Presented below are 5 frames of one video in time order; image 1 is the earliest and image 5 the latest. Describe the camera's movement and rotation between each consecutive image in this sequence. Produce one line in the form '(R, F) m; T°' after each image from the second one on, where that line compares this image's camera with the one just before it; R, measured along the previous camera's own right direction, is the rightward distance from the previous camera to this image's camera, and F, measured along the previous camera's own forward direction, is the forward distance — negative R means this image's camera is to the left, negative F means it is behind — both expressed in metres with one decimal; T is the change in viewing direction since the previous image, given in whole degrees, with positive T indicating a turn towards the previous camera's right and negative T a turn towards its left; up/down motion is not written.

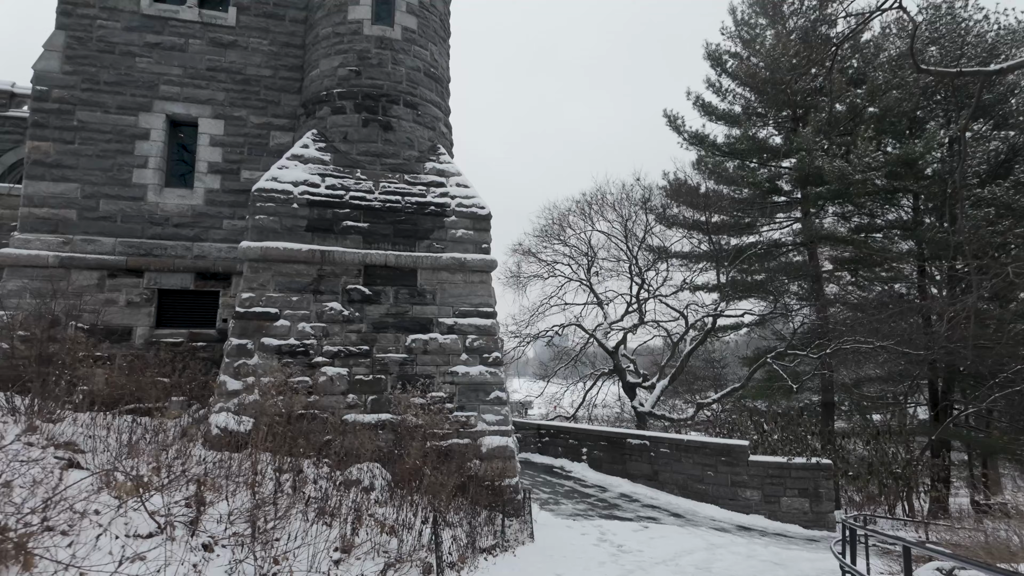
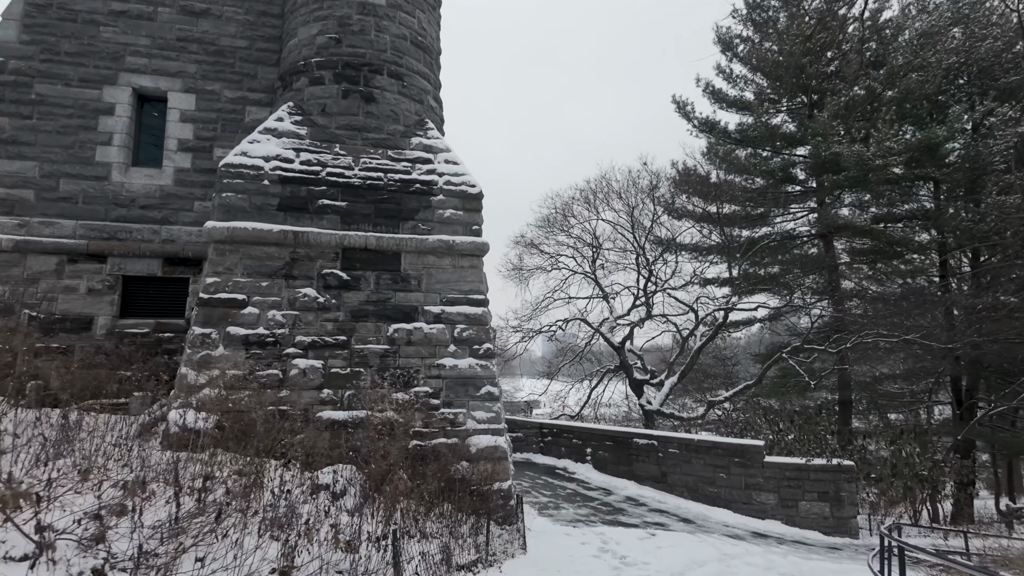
(+0.2, +0.6) m; -1°
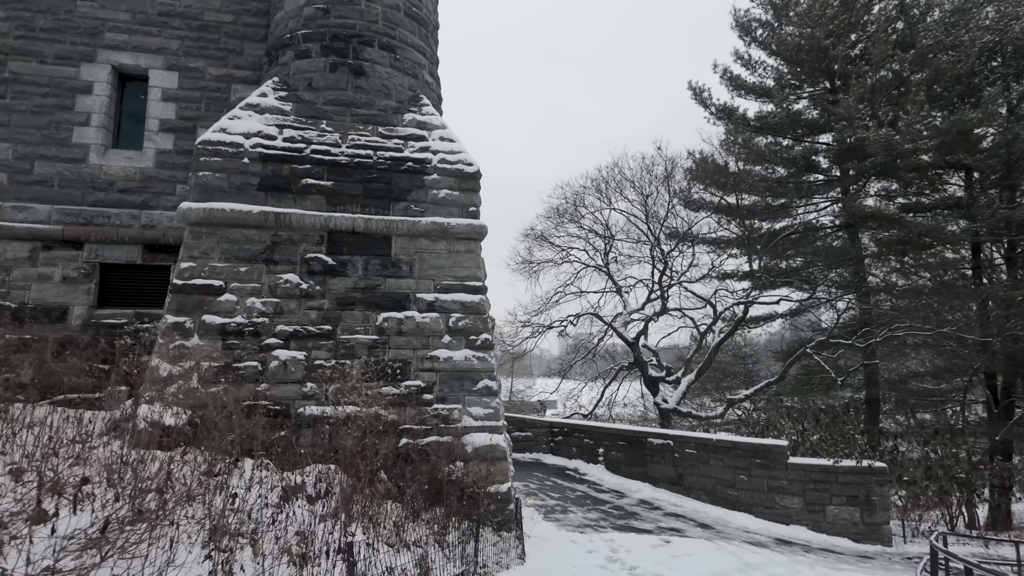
(+0.2, +0.5) m; -2°
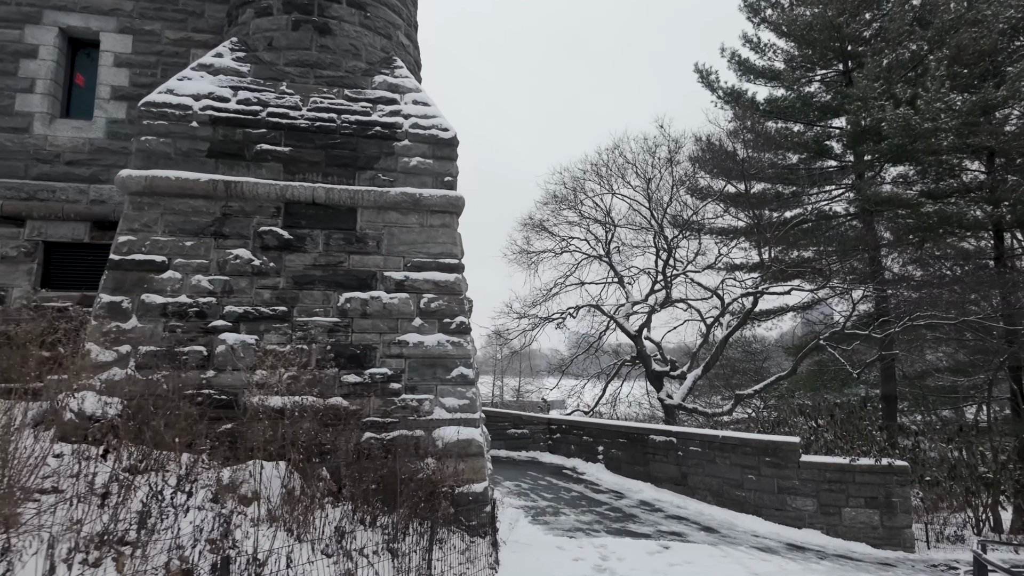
(+0.3, +0.6) m; -1°
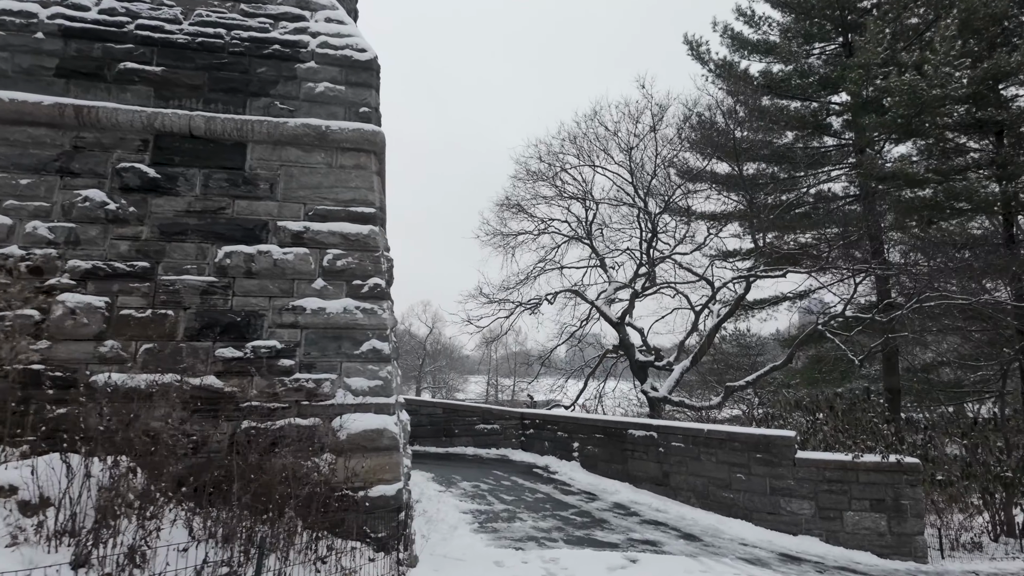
(+0.5, +1.0) m; 0°
